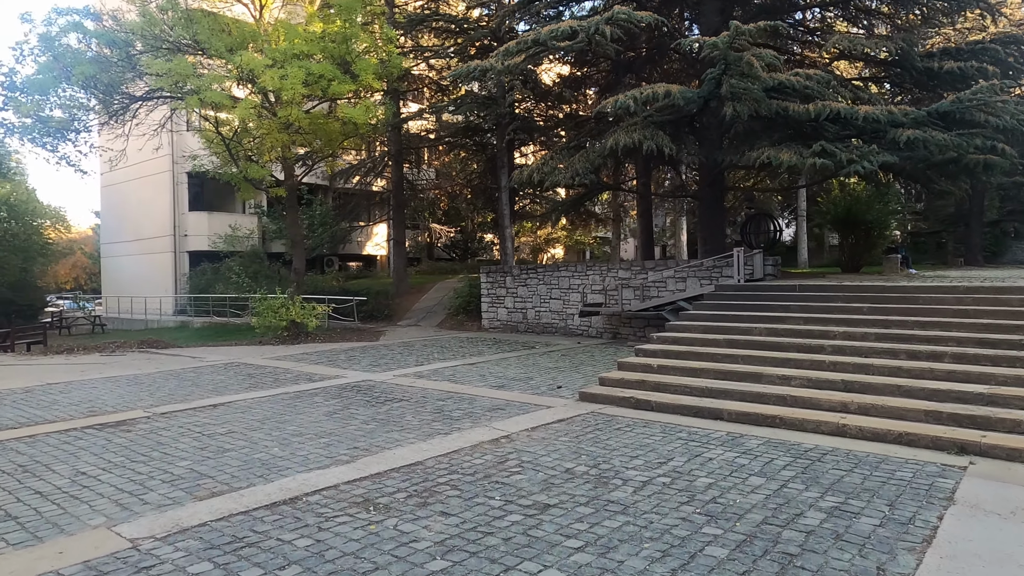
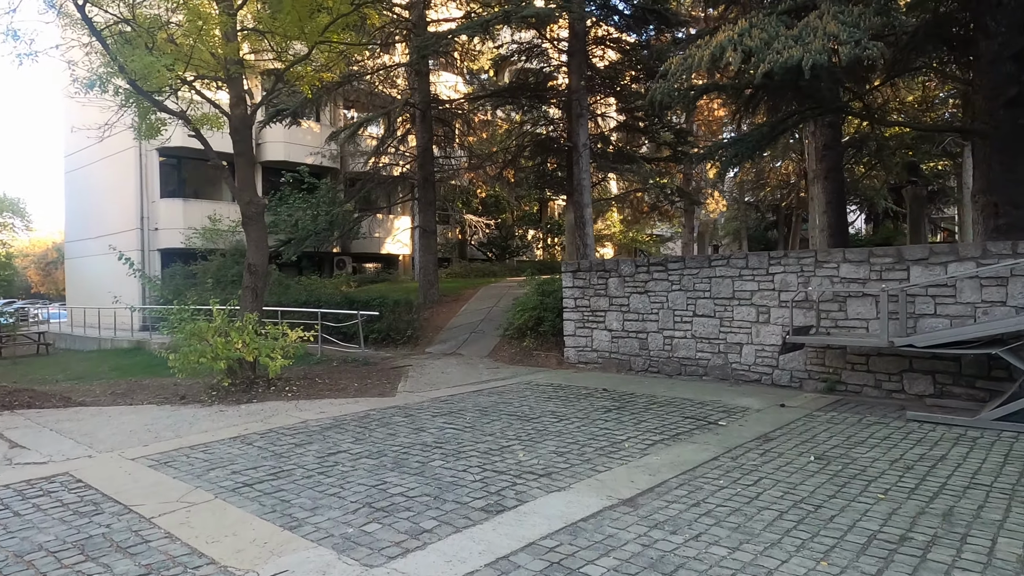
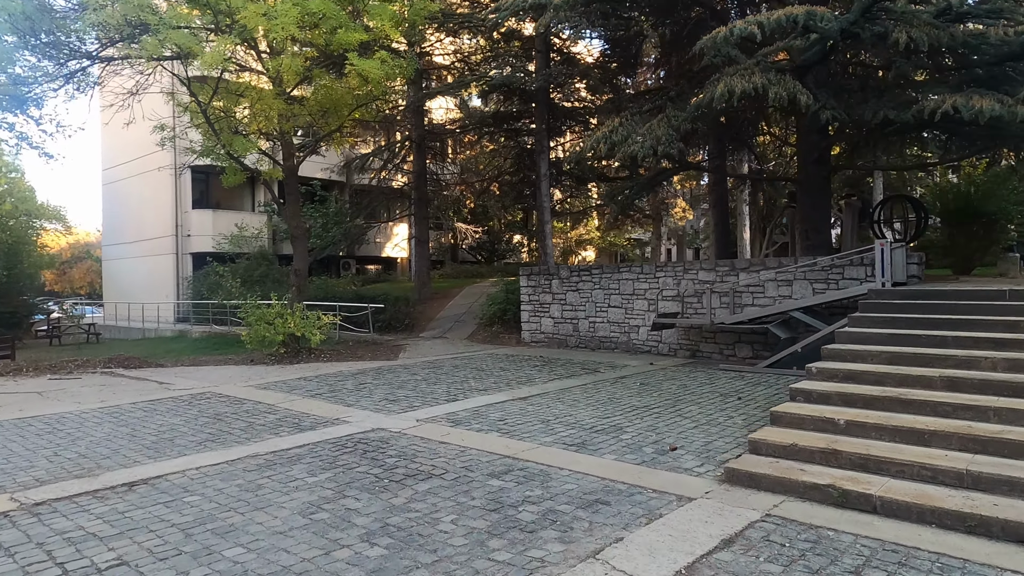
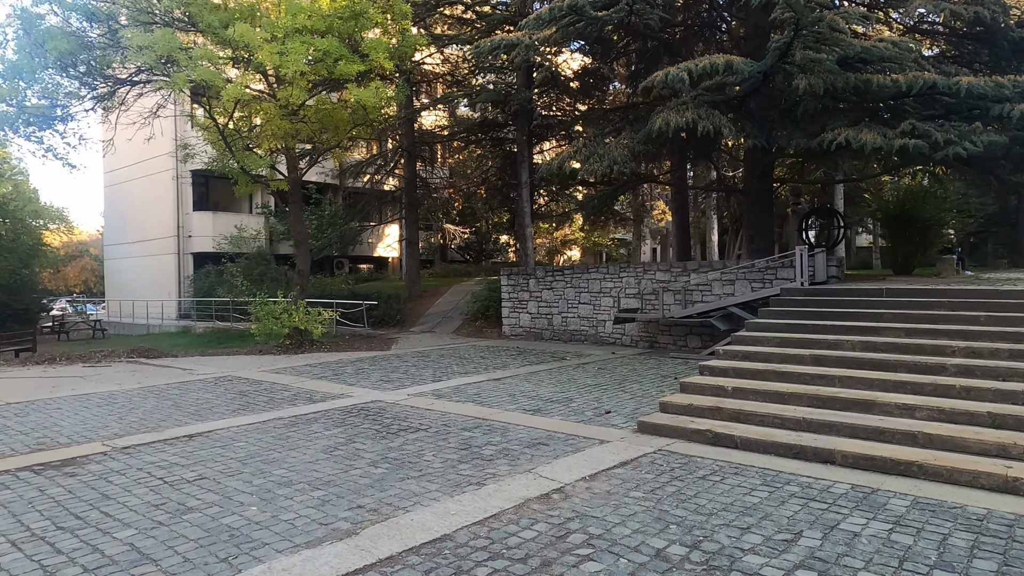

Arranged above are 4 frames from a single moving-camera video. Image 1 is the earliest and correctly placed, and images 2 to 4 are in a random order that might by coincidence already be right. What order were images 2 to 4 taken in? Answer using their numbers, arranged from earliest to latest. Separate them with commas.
4, 3, 2
